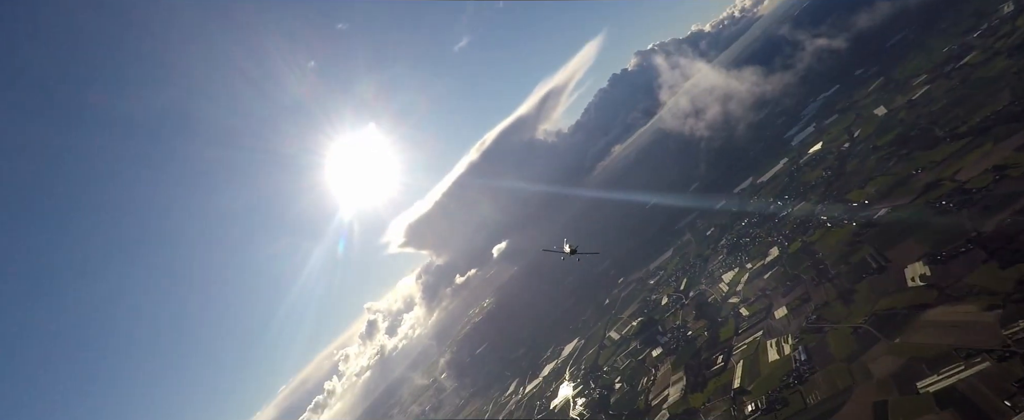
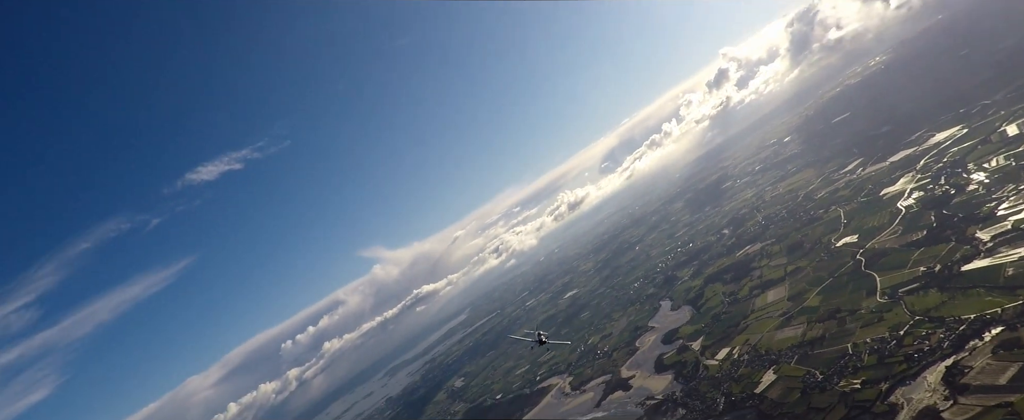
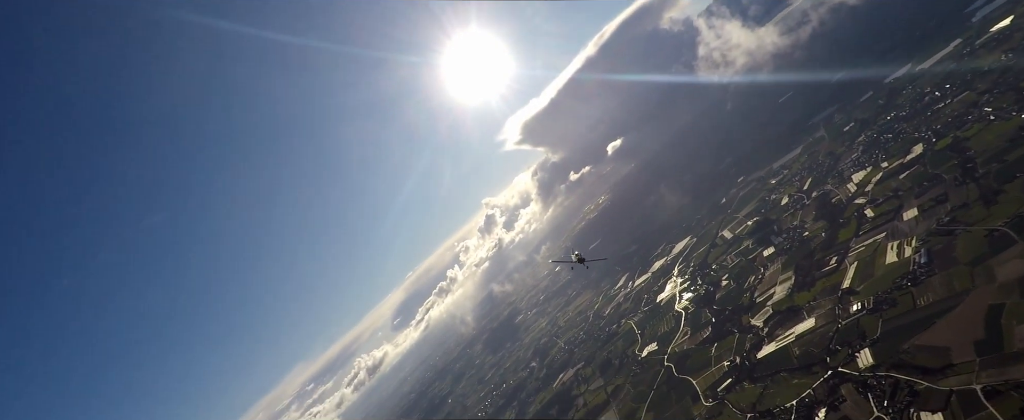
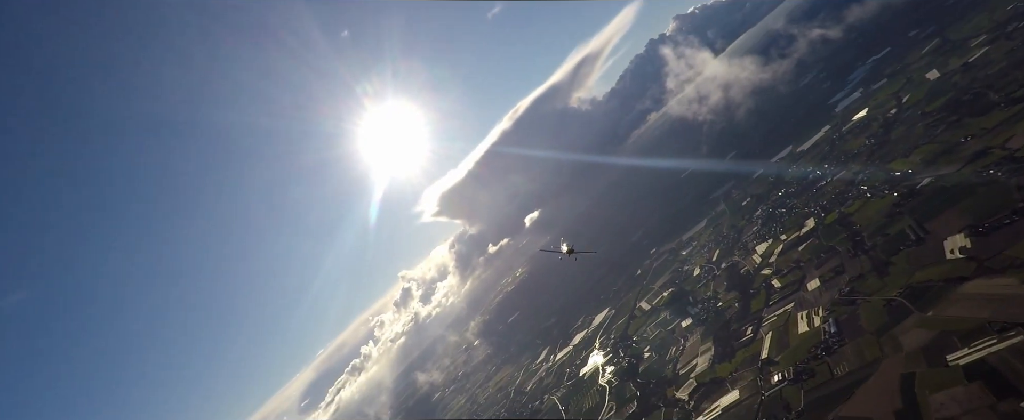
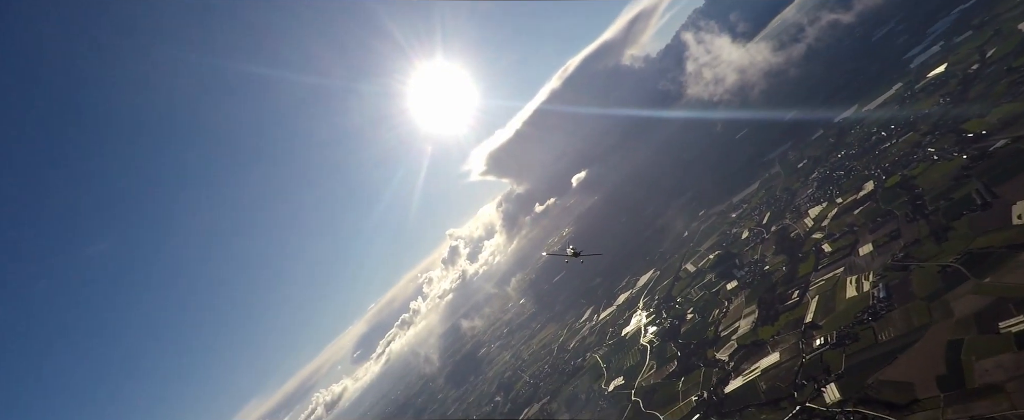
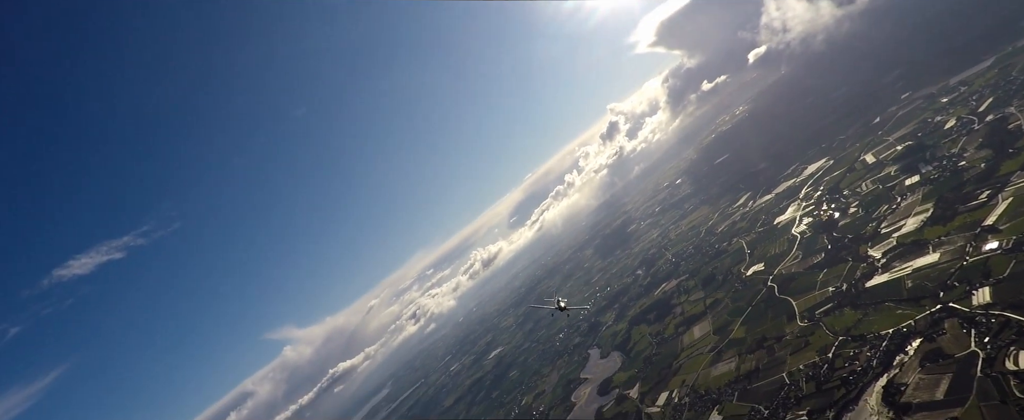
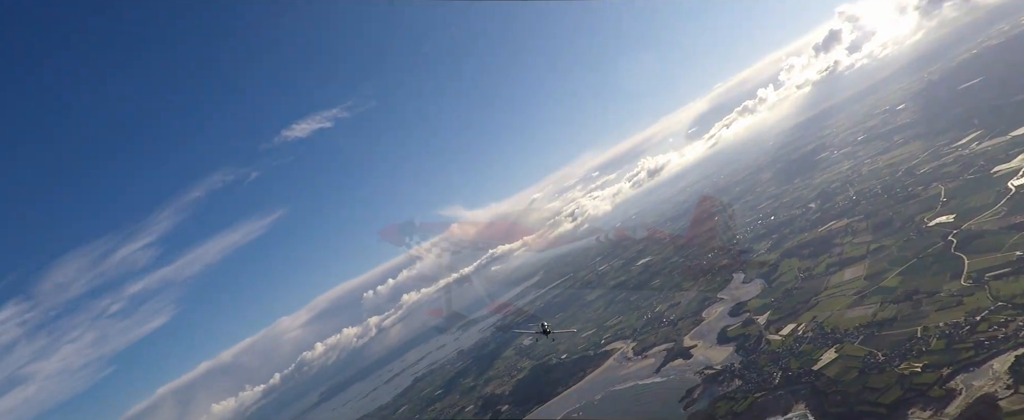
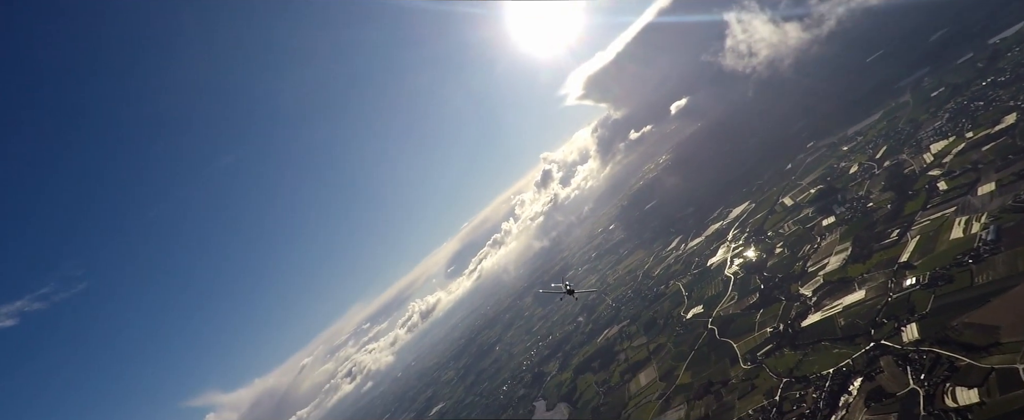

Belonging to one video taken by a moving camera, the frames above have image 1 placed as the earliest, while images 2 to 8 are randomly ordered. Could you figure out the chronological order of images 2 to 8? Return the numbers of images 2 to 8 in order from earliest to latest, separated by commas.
4, 5, 3, 8, 6, 2, 7
